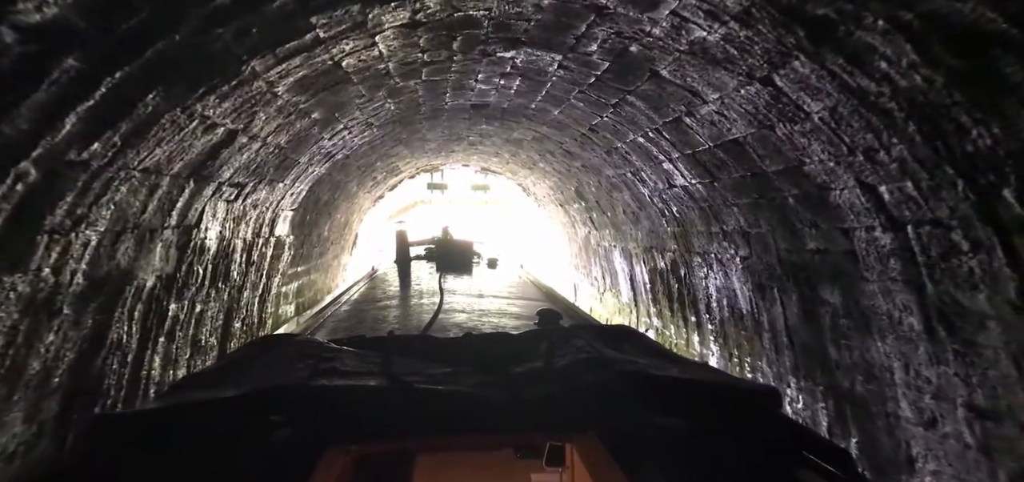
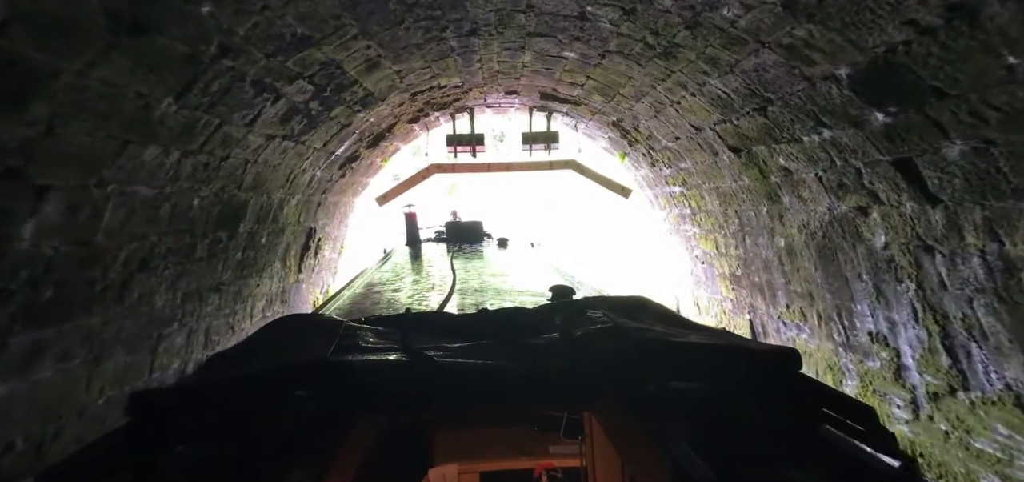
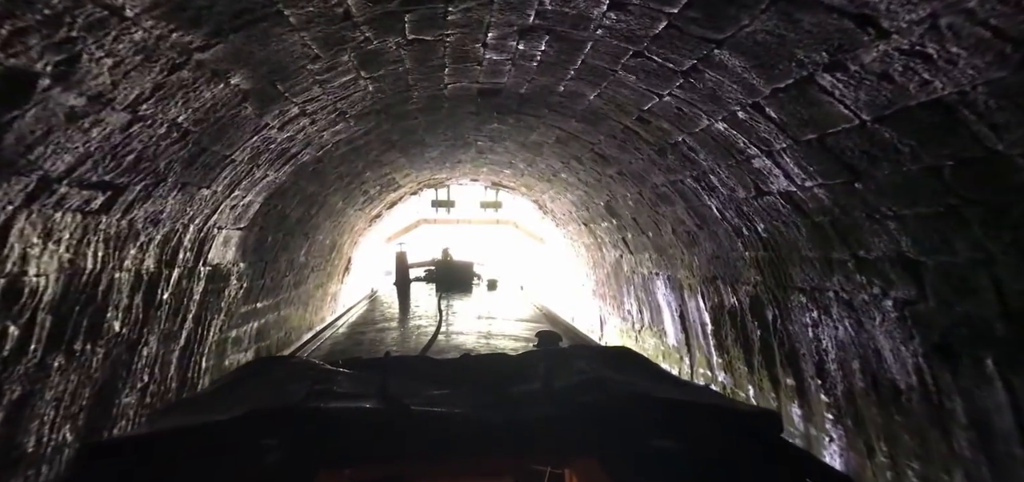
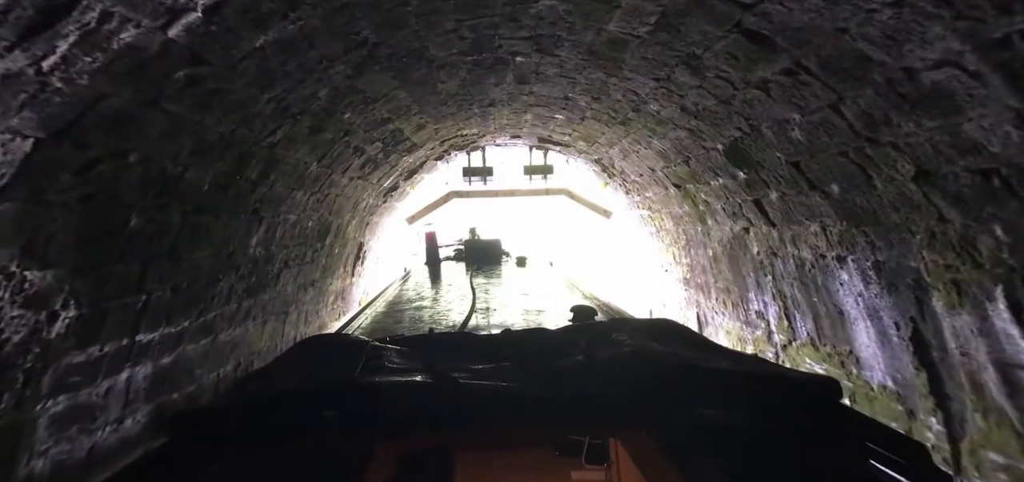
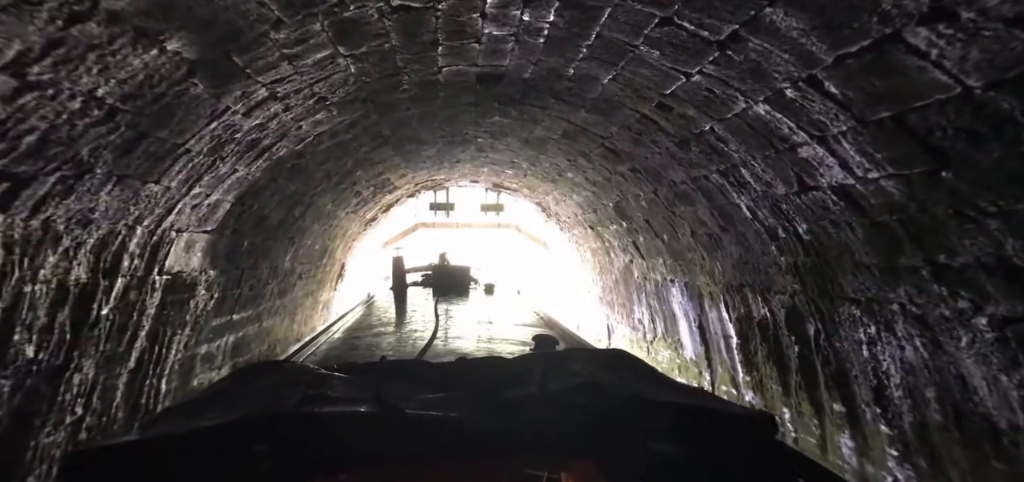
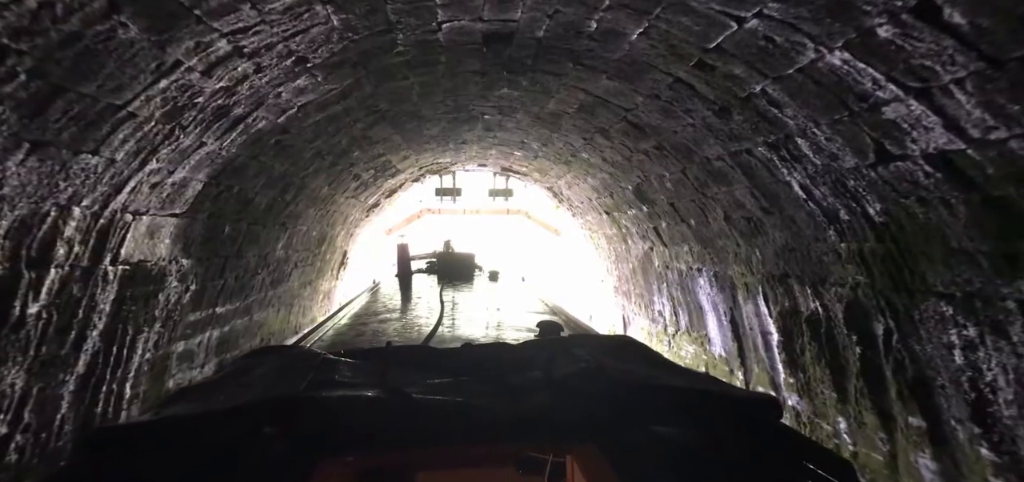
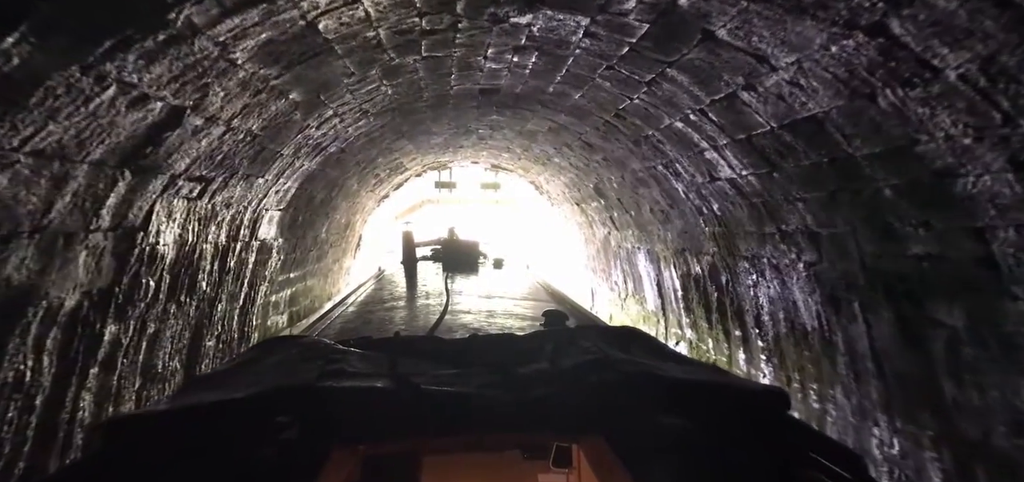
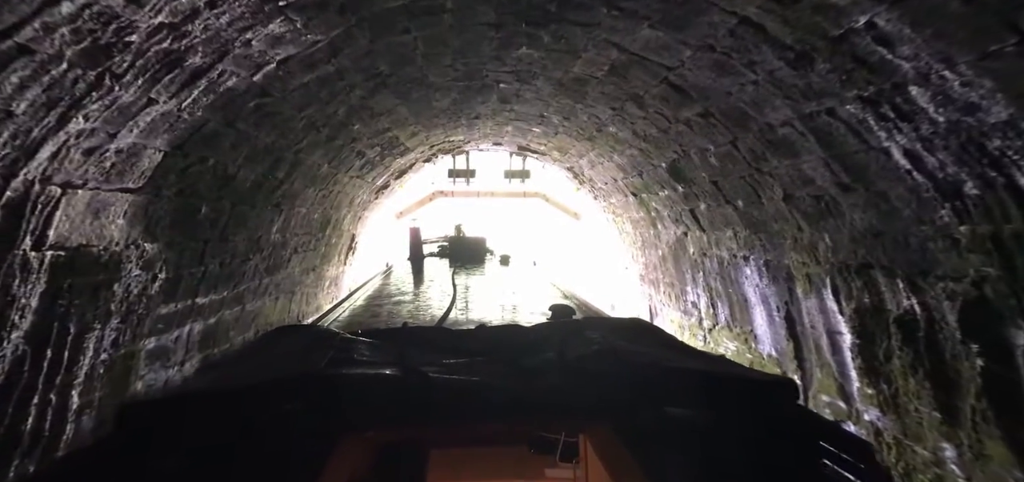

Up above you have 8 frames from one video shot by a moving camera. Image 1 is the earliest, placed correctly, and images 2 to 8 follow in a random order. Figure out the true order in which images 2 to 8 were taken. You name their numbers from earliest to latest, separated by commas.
7, 3, 5, 6, 8, 4, 2
